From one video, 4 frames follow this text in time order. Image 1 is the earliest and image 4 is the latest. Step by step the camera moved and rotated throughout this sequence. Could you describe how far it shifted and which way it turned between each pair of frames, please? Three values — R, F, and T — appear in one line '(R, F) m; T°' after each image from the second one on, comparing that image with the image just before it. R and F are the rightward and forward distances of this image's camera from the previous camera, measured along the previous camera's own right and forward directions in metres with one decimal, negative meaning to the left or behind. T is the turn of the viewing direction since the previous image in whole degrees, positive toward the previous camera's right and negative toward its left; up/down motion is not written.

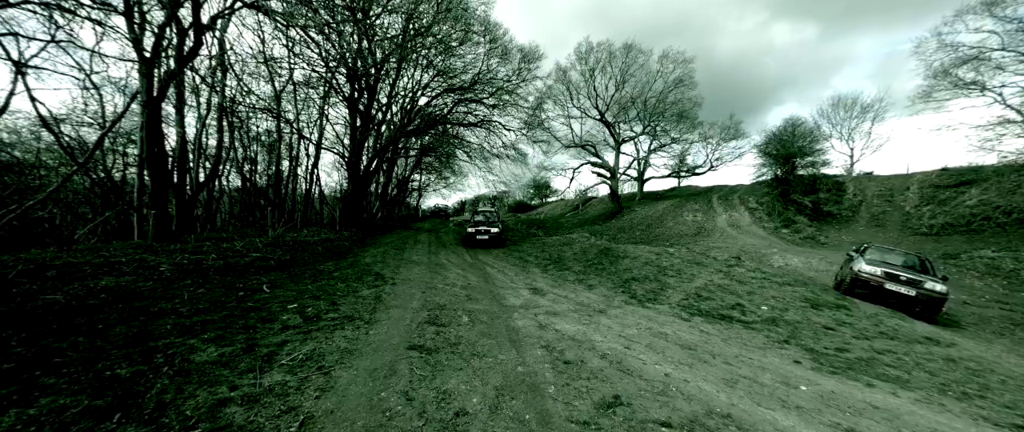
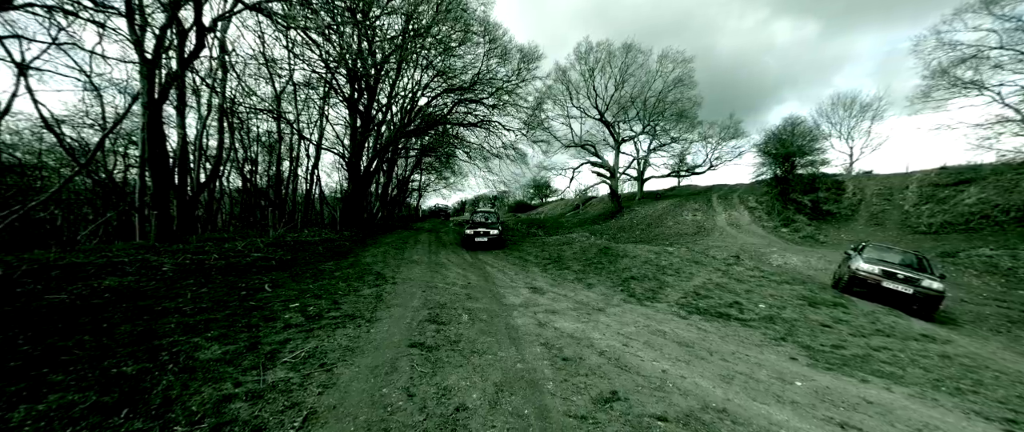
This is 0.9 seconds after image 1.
(0.0, -0.1) m; 0°
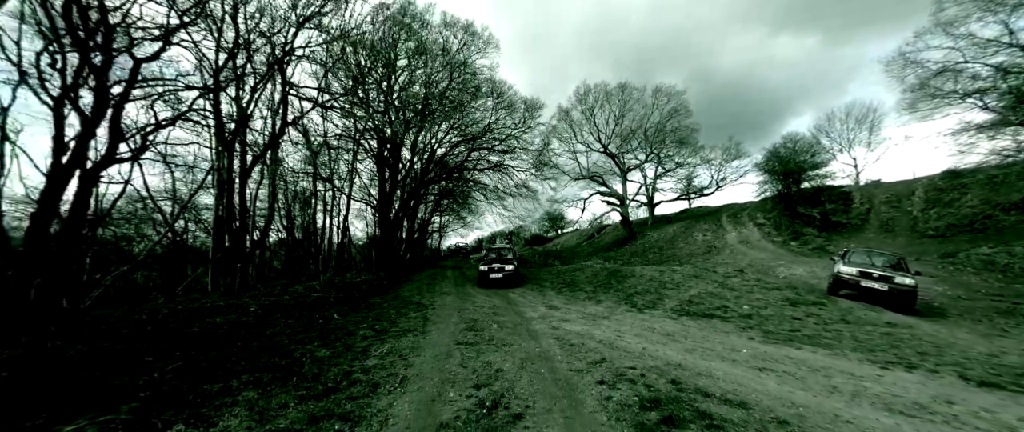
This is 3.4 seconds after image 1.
(+0.1, -1.6) m; -2°
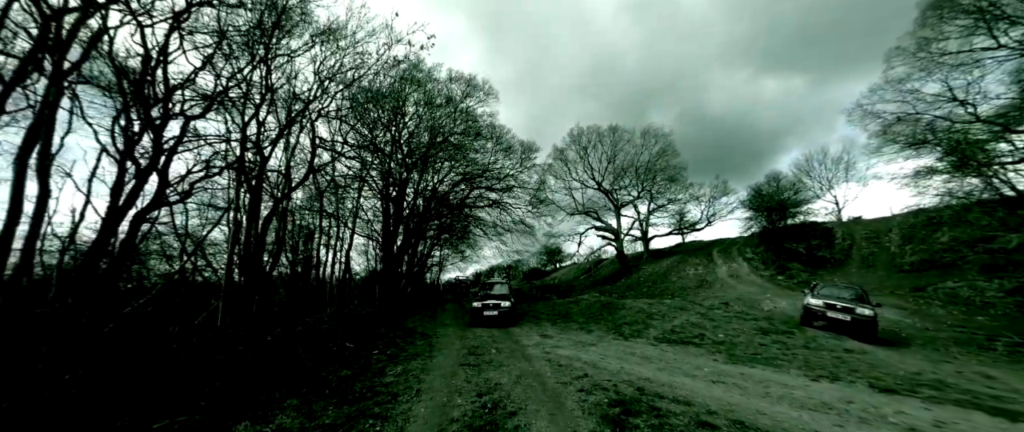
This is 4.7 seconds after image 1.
(0.0, -1.1) m; 0°
